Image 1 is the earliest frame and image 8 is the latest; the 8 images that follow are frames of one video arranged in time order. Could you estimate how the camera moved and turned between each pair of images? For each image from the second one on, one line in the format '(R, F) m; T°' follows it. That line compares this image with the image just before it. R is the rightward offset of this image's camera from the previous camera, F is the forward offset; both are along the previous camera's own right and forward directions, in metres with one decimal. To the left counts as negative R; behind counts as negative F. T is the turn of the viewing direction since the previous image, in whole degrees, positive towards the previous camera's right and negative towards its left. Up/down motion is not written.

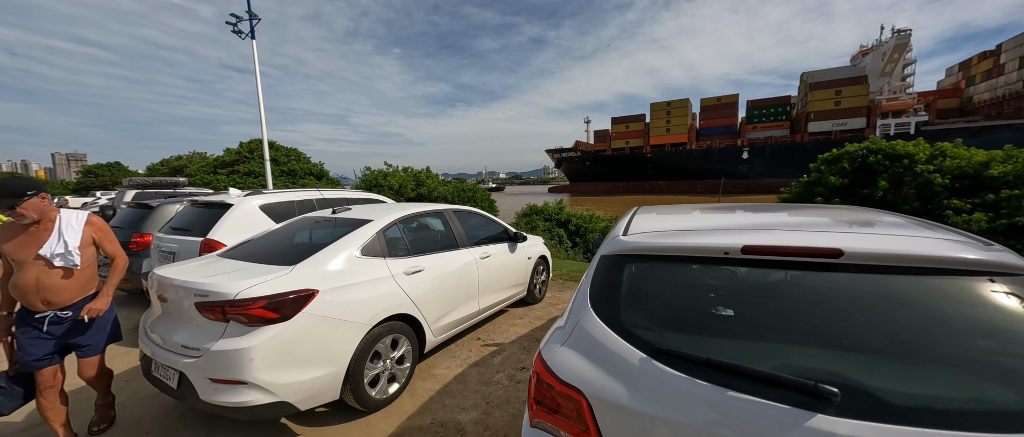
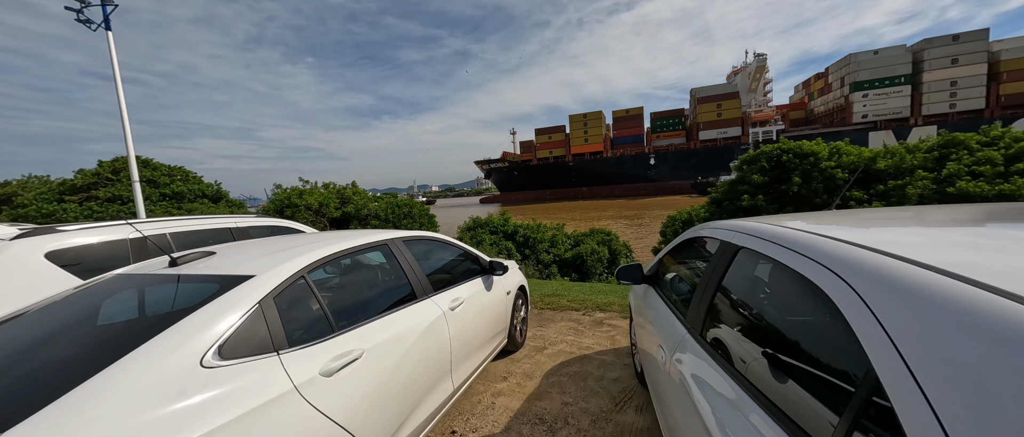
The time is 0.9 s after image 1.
(-0.3, +1.2) m; +10°
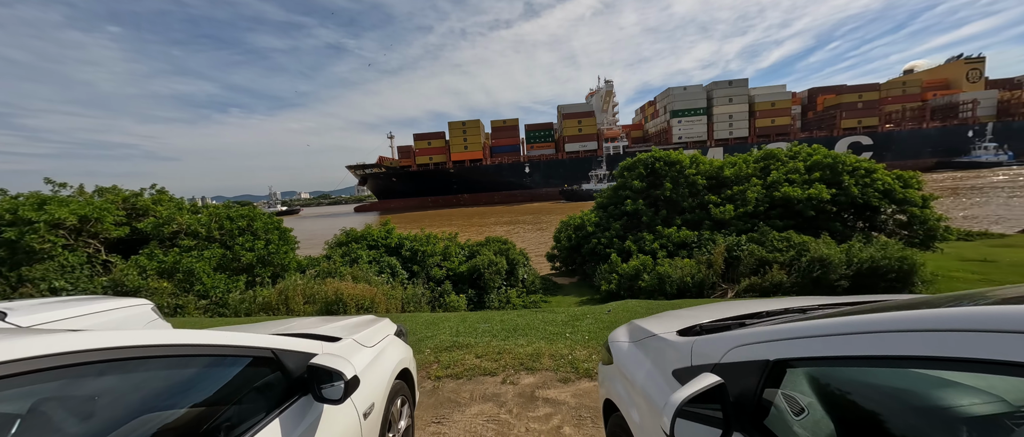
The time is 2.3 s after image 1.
(+0.1, +1.7) m; +16°
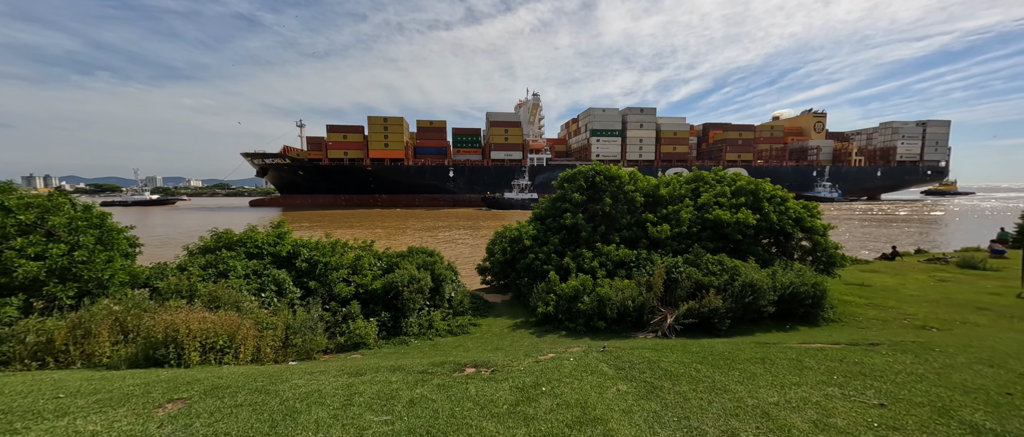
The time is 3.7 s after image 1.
(0.0, +1.7) m; +10°
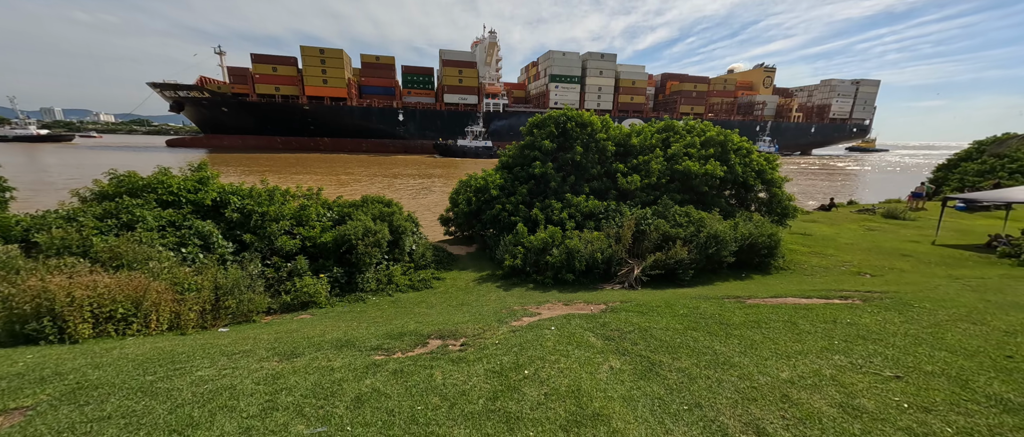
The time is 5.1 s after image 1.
(-0.1, +0.8) m; +6°
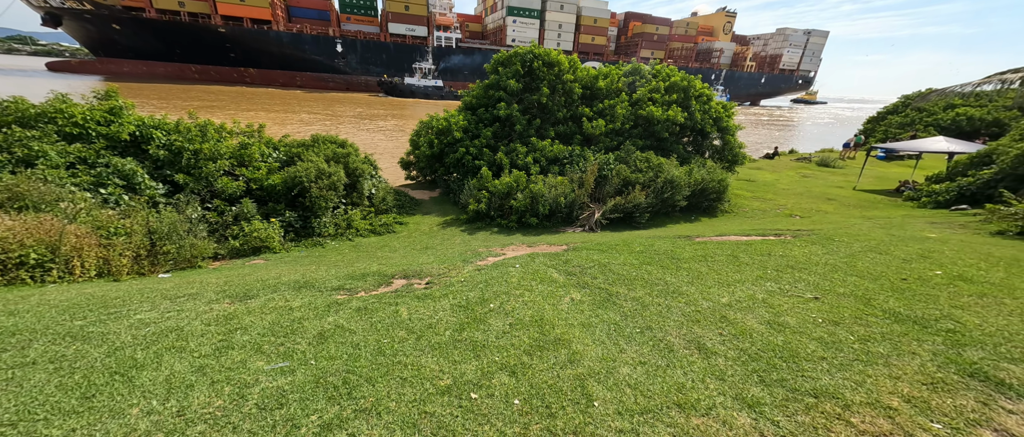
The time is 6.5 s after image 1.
(0.0, 0.0) m; +6°
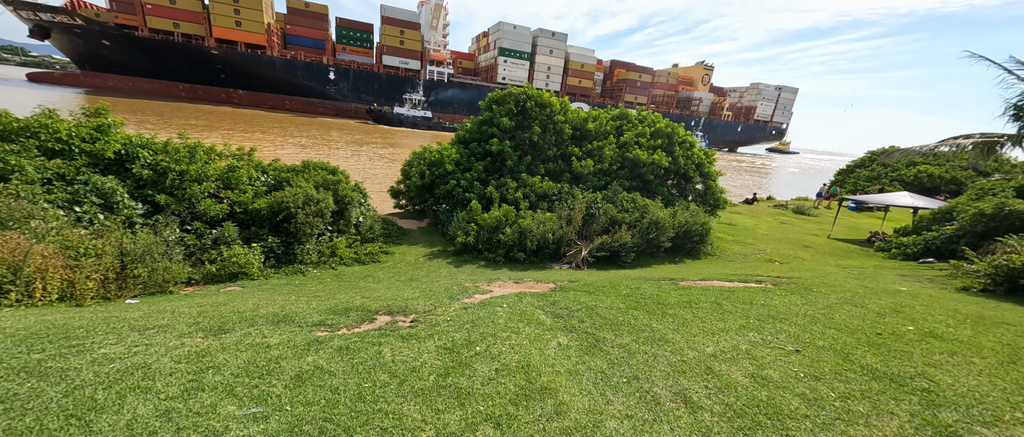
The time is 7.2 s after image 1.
(0.0, 0.0) m; +2°
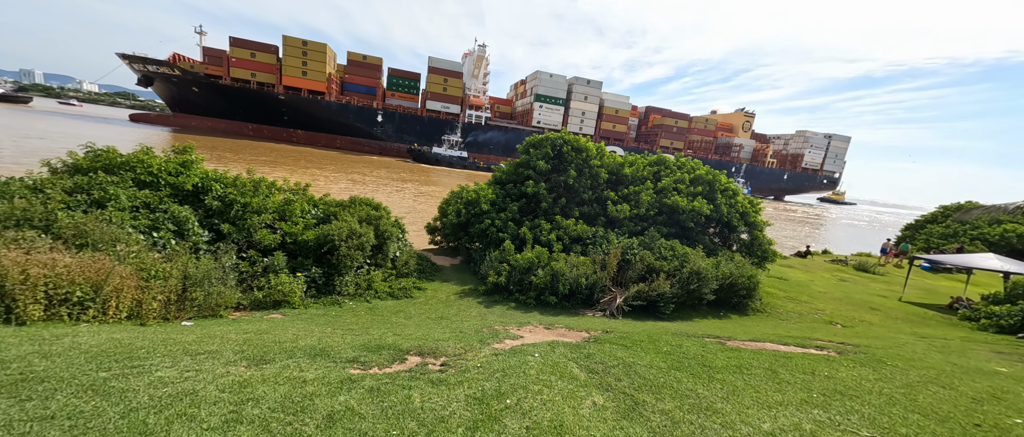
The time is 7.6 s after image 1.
(0.0, 0.0) m; -5°
